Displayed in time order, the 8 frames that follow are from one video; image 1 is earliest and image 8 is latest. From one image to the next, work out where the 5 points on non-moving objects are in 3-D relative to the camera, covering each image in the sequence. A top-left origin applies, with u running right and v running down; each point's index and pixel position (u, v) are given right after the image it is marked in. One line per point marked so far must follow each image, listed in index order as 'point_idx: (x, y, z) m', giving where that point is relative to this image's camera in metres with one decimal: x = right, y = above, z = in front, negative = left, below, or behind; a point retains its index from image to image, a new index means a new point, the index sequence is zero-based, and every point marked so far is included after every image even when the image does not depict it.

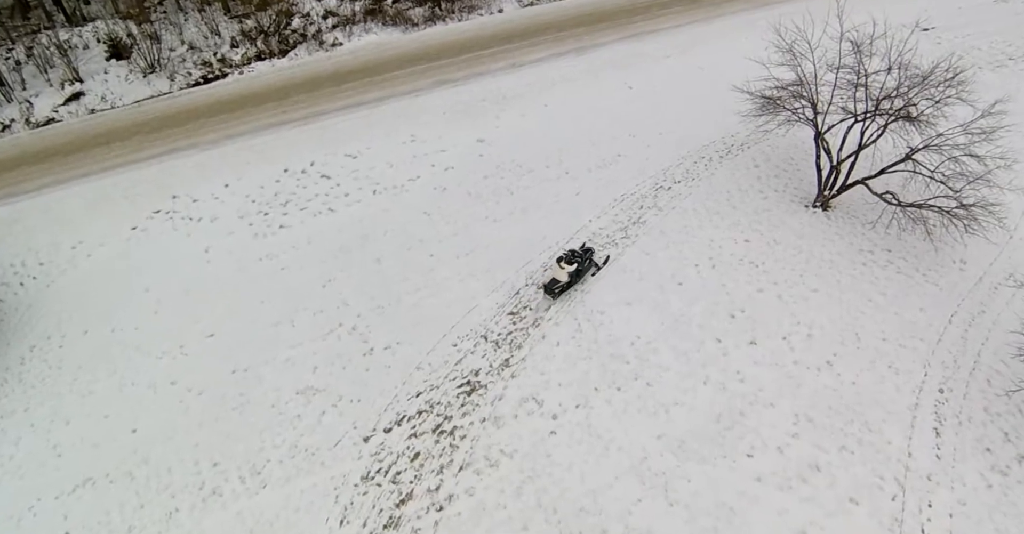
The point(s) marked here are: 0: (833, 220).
0: (+8.7, +1.3, +16.8) m
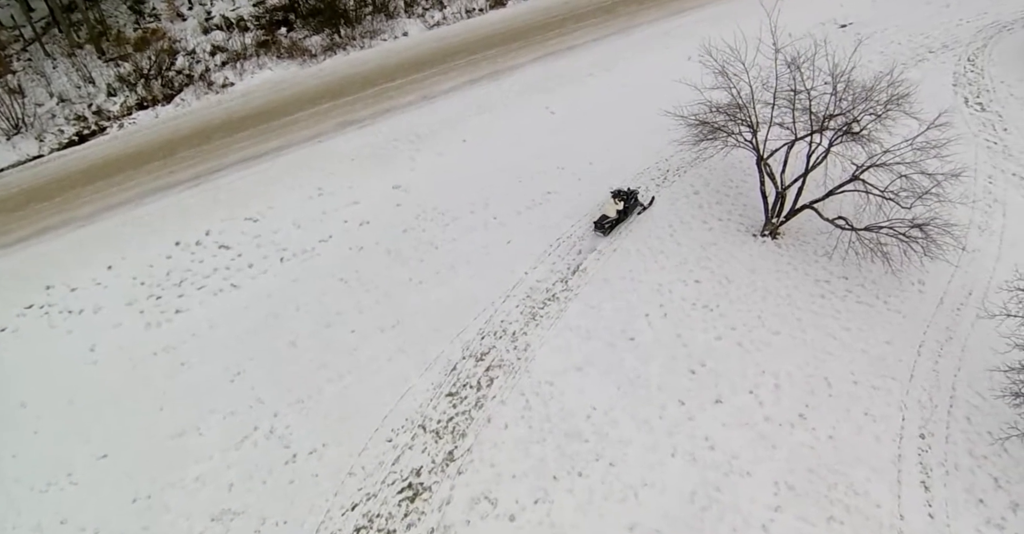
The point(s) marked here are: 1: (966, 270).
0: (+6.8, +0.5, +15.6) m
1: (+10.6, -0.2, +14.5) m
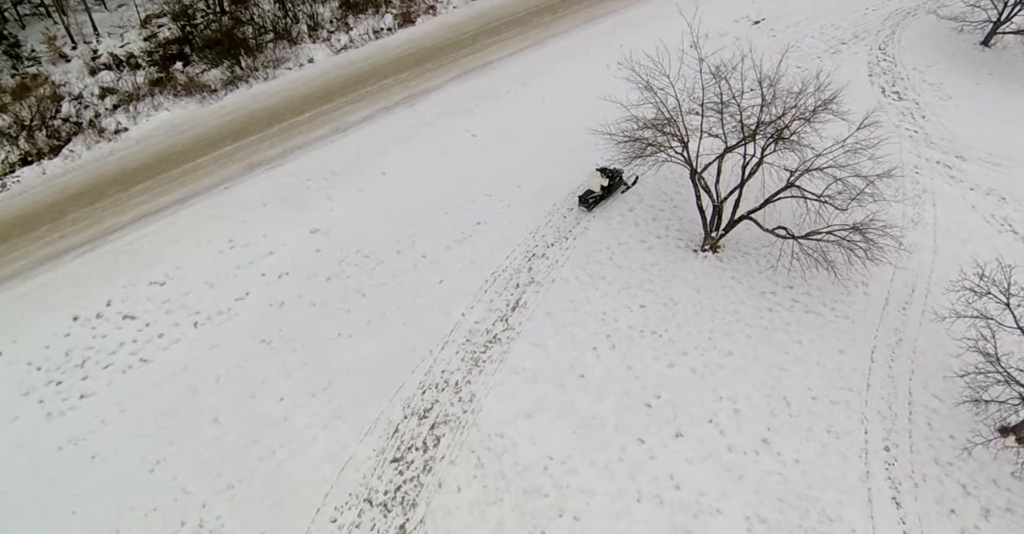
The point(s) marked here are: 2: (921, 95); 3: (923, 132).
0: (+5.2, +0.1, +15.1) m
1: (+9.1, -0.1, +14.3) m
2: (+12.8, +5.2, +19.5) m
3: (+12.0, +3.8, +18.1) m
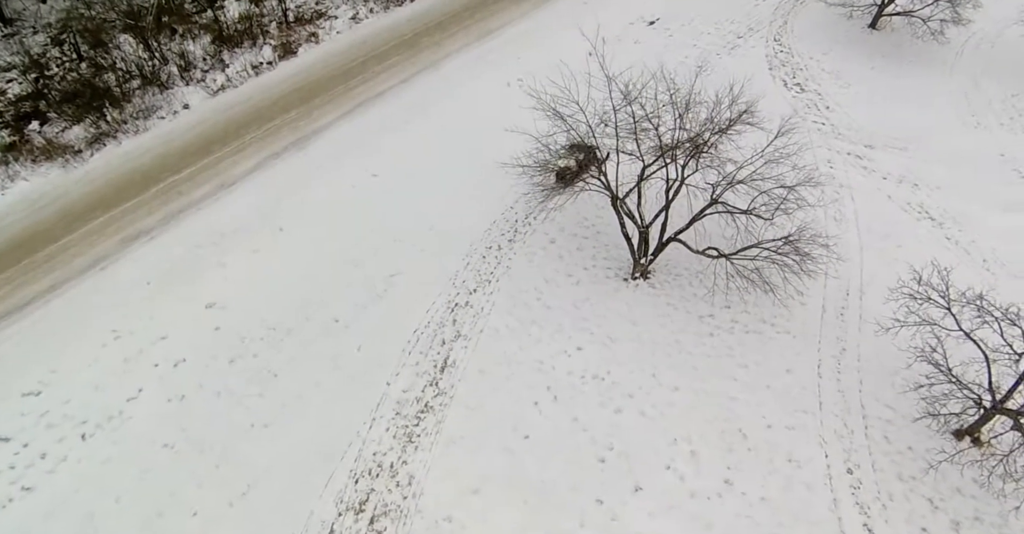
0: (+3.4, -0.5, +14.4) m
1: (+7.4, -0.2, +14.0) m
2: (+9.7, +5.6, +19.5) m
3: (+9.2, +4.1, +18.1) m
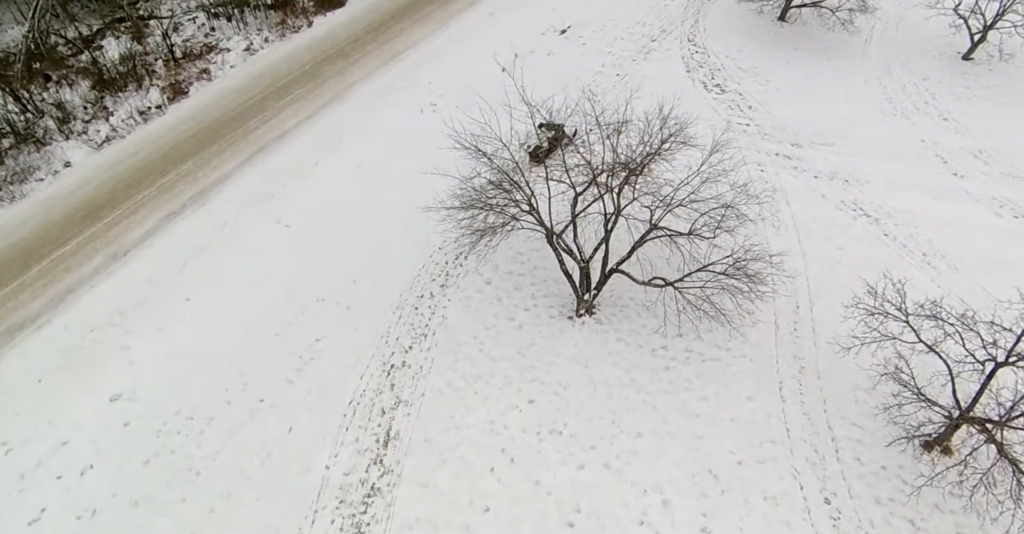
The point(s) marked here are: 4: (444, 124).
0: (+2.0, -1.2, +13.5) m
1: (+6.0, -0.4, +13.6) m
2: (+7.0, +5.6, +19.2) m
3: (+6.9, +4.1, +17.7) m
4: (-2.2, +4.6, +20.0) m
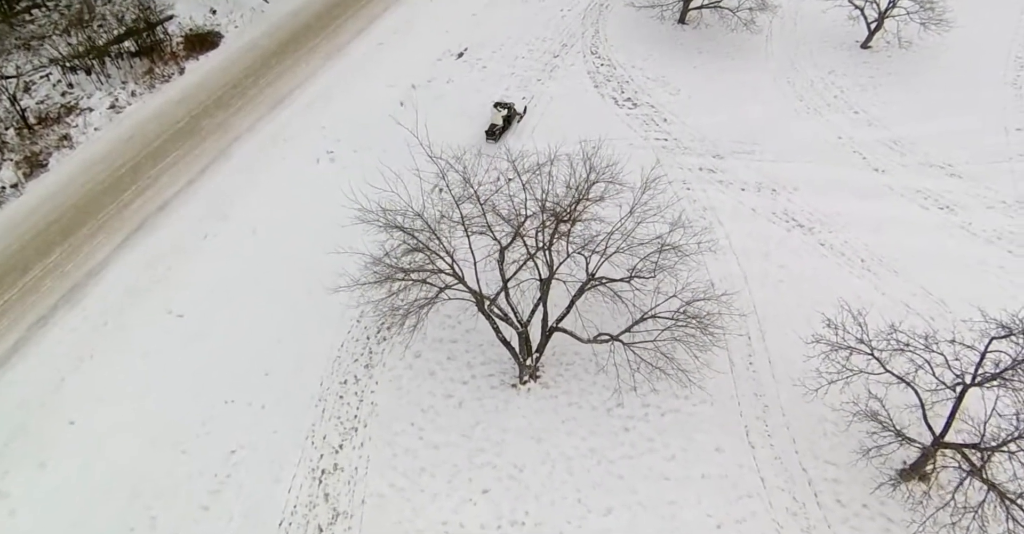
0: (+0.8, -2.3, +12.4) m
1: (+4.6, -1.0, +12.8) m
2: (+4.2, +5.1, +18.5) m
3: (+4.4, +3.5, +17.0) m
4: (-4.9, +2.8, +18.2) m
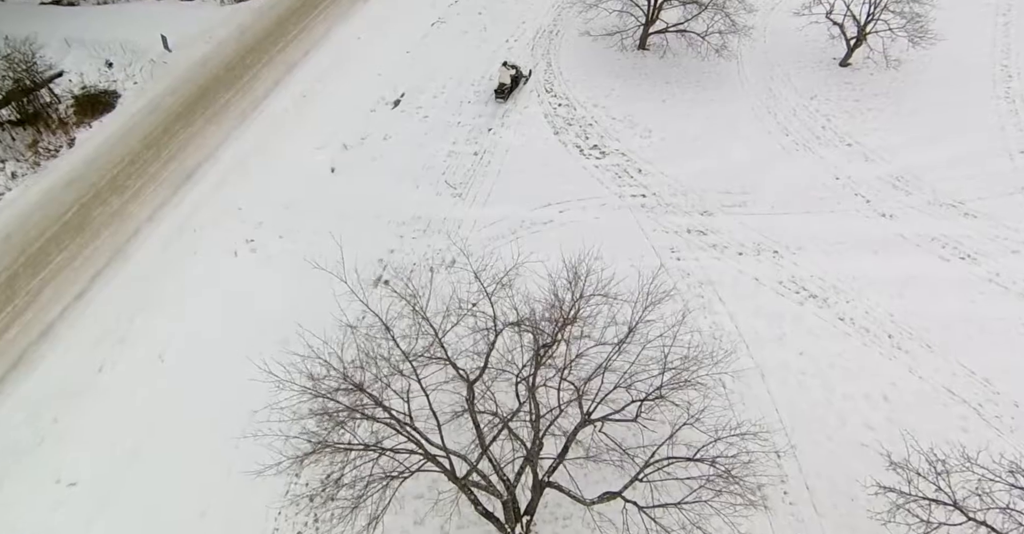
0: (+0.6, -4.5, +9.9) m
1: (+4.2, -2.8, +10.6) m
2: (+2.8, +3.2, +16.1) m
3: (+3.3, +1.7, +14.7) m
4: (-5.9, +0.1, +15.4) m
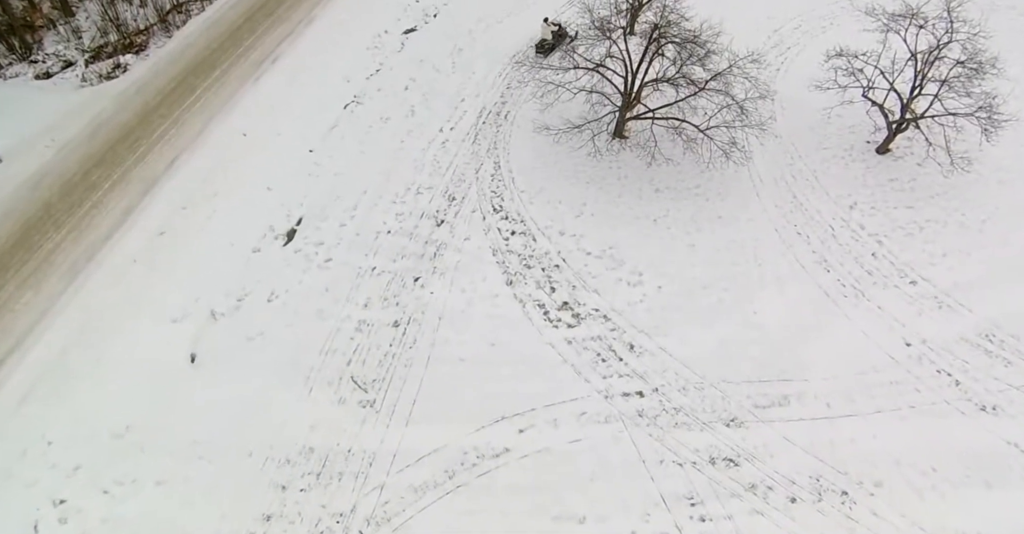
0: (+0.2, -8.5, +5.2) m
1: (+3.6, -6.6, +6.0) m
2: (+1.7, -0.6, +11.5) m
3: (+2.3, -2.1, +10.1) m
4: (-6.9, -4.3, +10.4) m
